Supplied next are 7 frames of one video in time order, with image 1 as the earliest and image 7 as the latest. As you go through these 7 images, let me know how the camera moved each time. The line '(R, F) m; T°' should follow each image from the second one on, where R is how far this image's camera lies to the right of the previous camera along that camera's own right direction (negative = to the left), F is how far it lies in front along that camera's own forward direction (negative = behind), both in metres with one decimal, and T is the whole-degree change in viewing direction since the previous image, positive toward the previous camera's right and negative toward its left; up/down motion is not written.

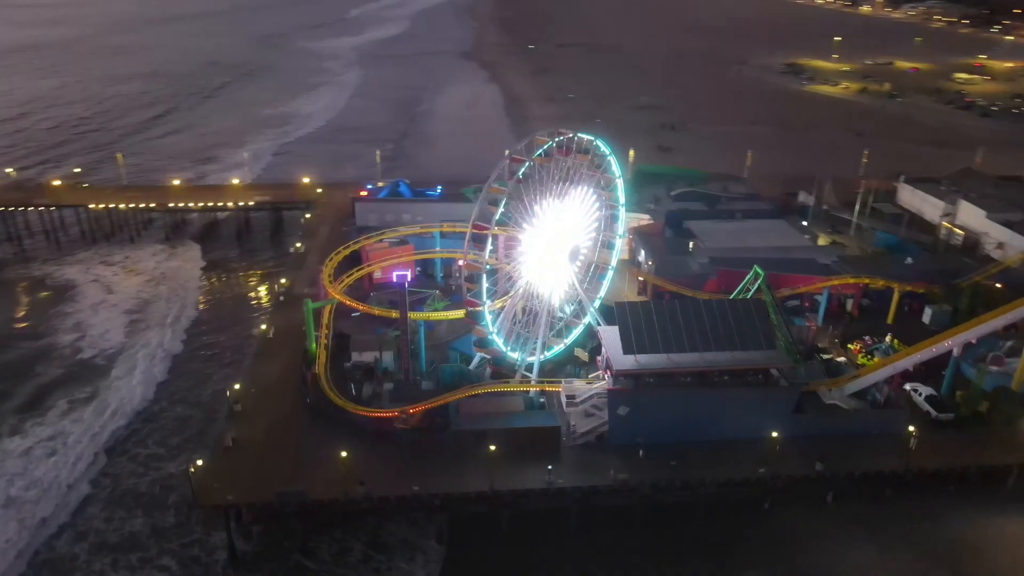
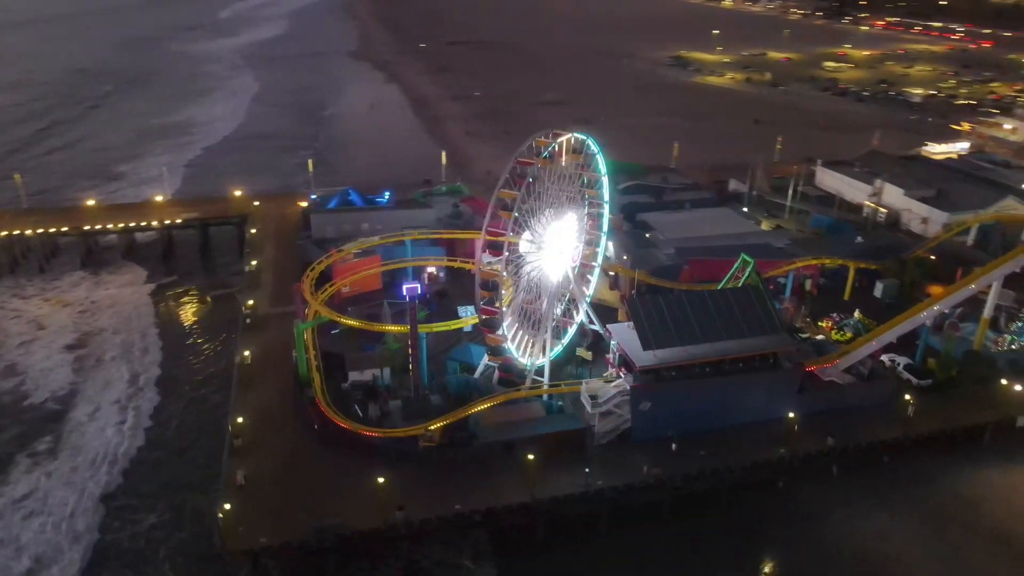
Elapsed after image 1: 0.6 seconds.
(-2.8, +0.5) m; +9°
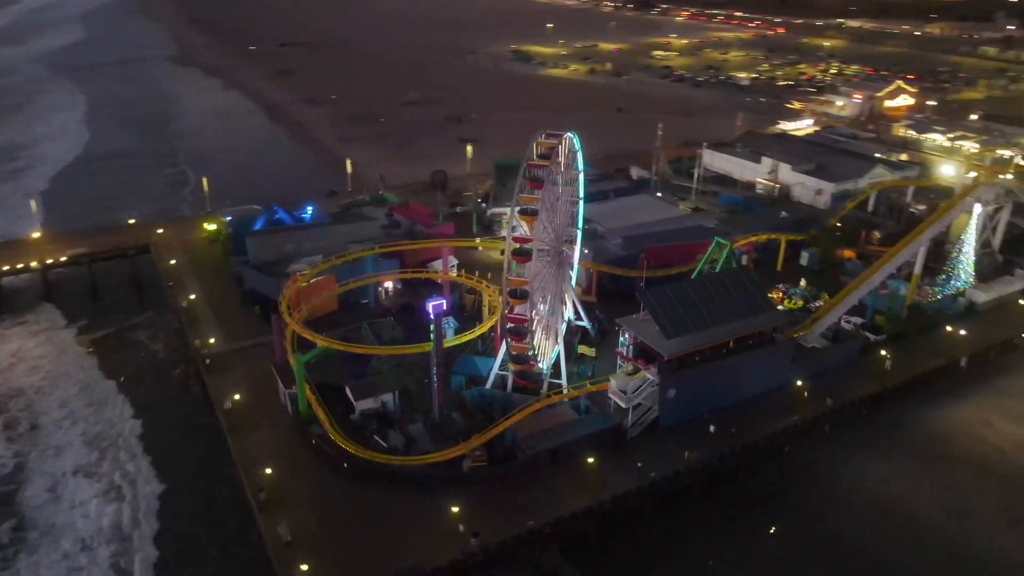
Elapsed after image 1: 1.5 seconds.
(-4.0, +0.8) m; +13°
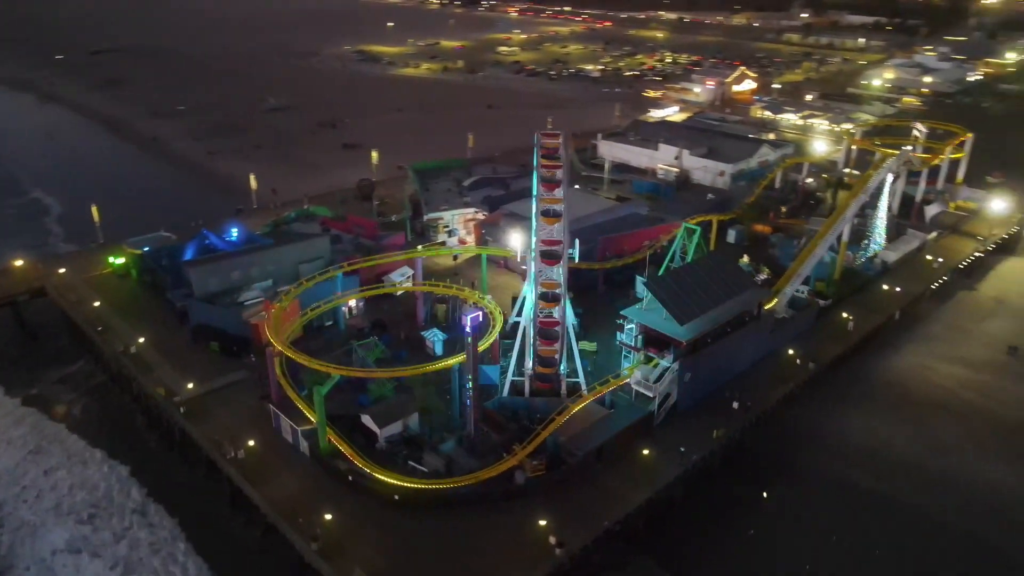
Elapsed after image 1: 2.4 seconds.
(-4.0, +0.7) m; +12°
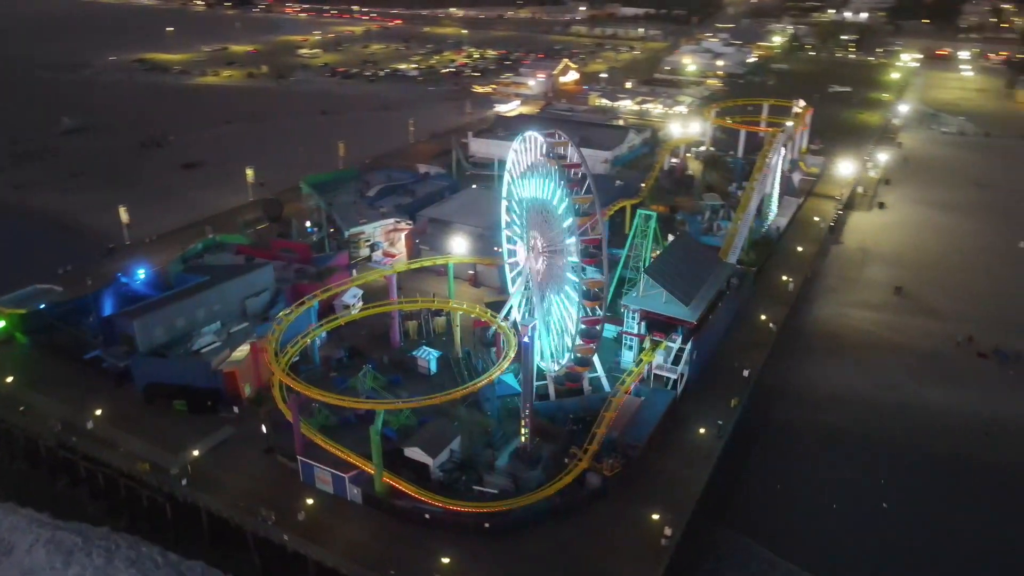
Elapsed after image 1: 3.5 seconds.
(-5.0, +1.0) m; +16°
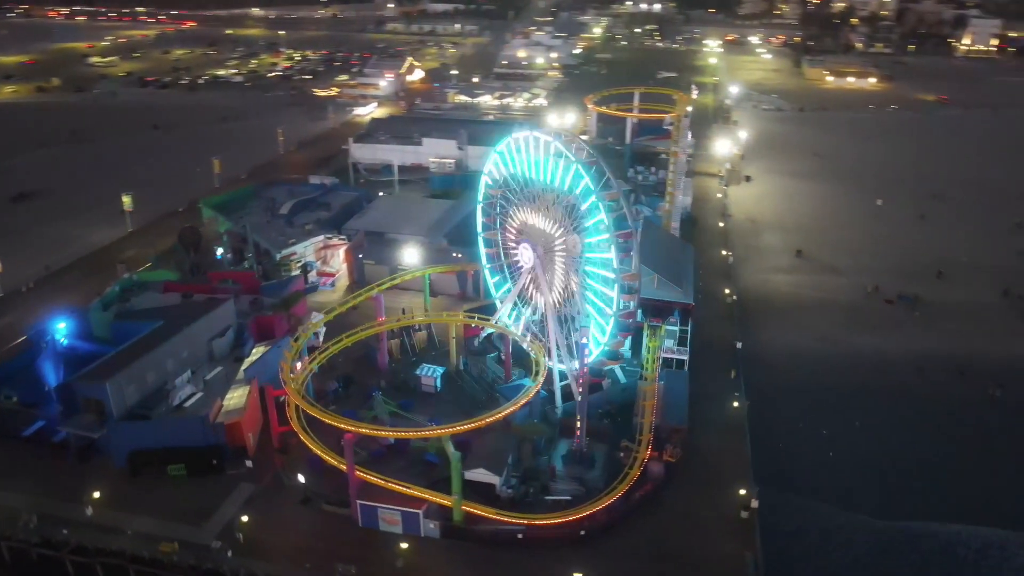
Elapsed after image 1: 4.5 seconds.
(-4.6, +0.9) m; +14°
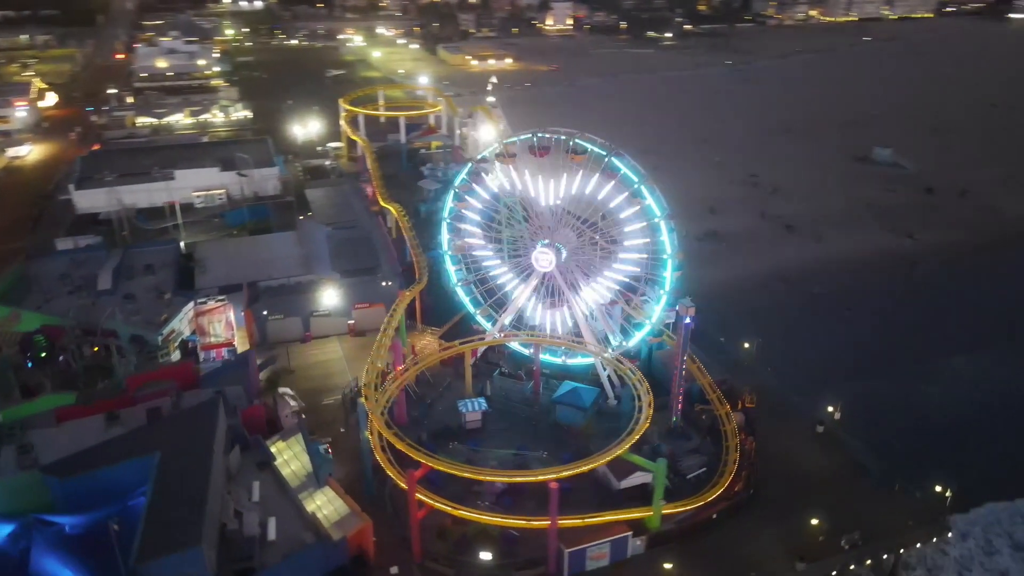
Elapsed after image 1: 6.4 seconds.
(-9.1, +3.0) m; +30°
